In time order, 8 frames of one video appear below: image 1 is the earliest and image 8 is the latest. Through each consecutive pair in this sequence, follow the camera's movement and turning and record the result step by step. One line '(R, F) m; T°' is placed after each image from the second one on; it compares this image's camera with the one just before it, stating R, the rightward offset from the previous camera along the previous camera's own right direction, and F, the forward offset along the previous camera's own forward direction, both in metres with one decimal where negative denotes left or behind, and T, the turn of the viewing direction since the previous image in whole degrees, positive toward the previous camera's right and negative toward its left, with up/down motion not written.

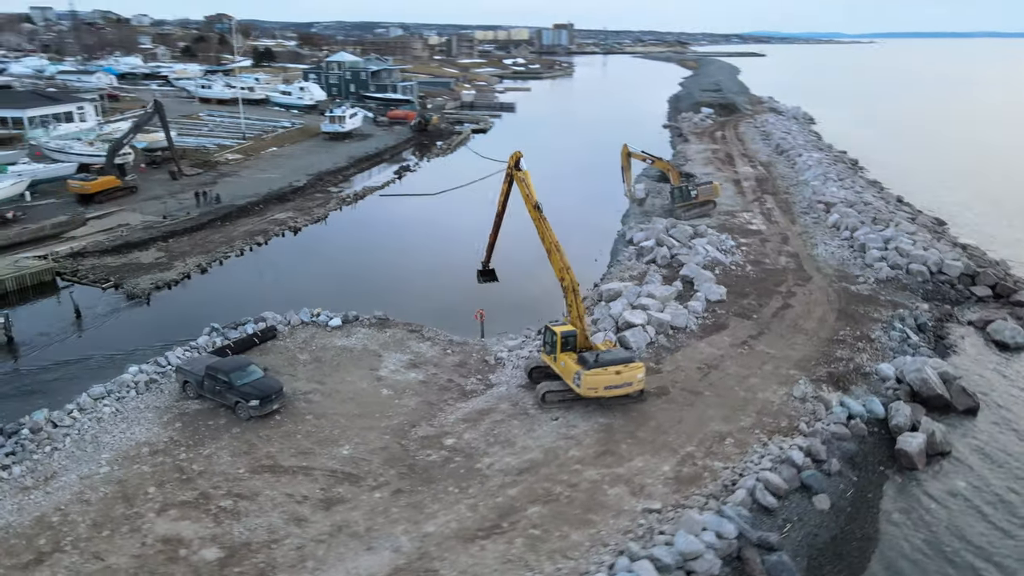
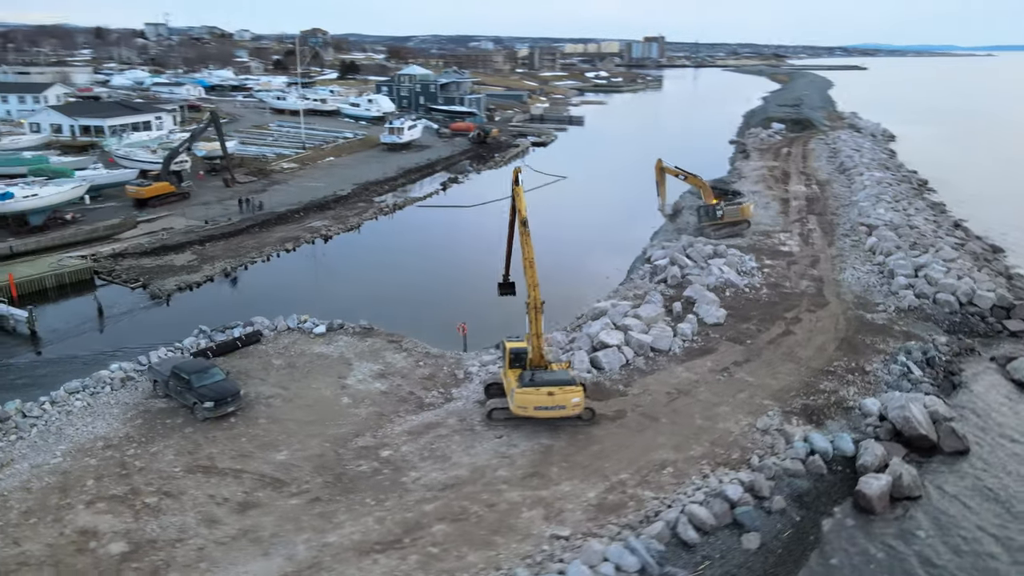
(+1.3, +0.1) m; -6°
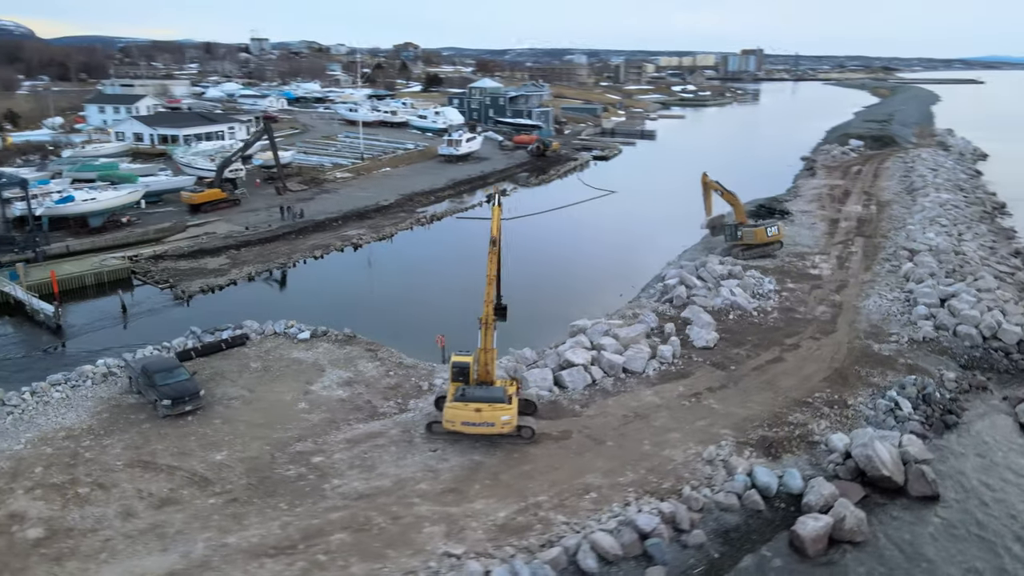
(+1.4, +0.1) m; -7°
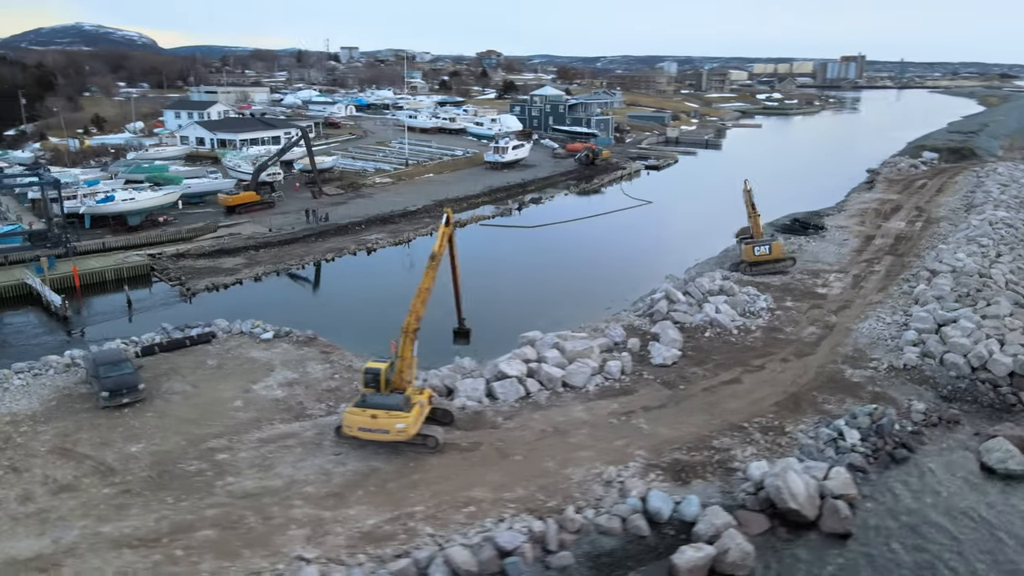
(+1.7, +0.1) m; -6°
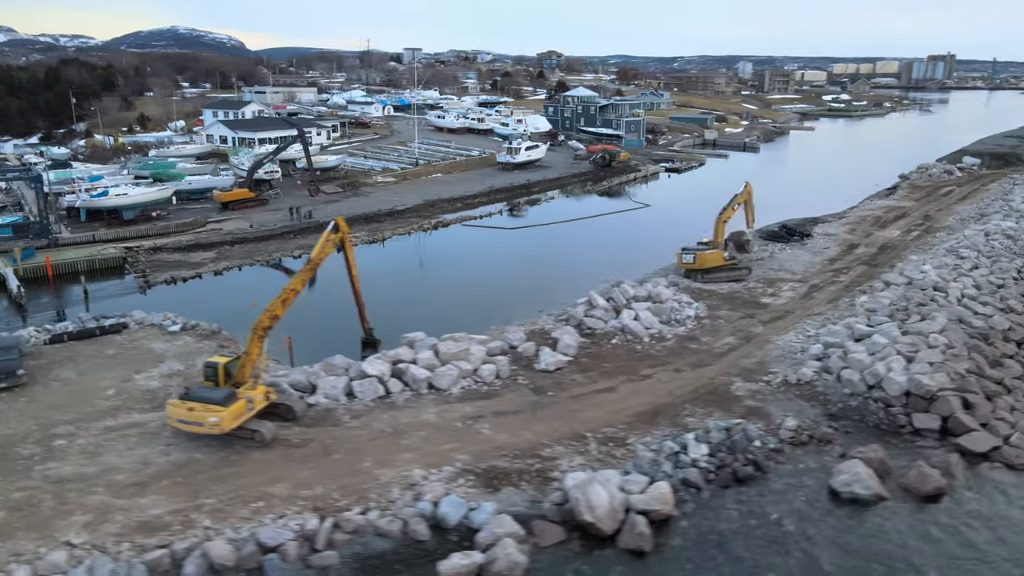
(+2.4, +0.1) m; -5°
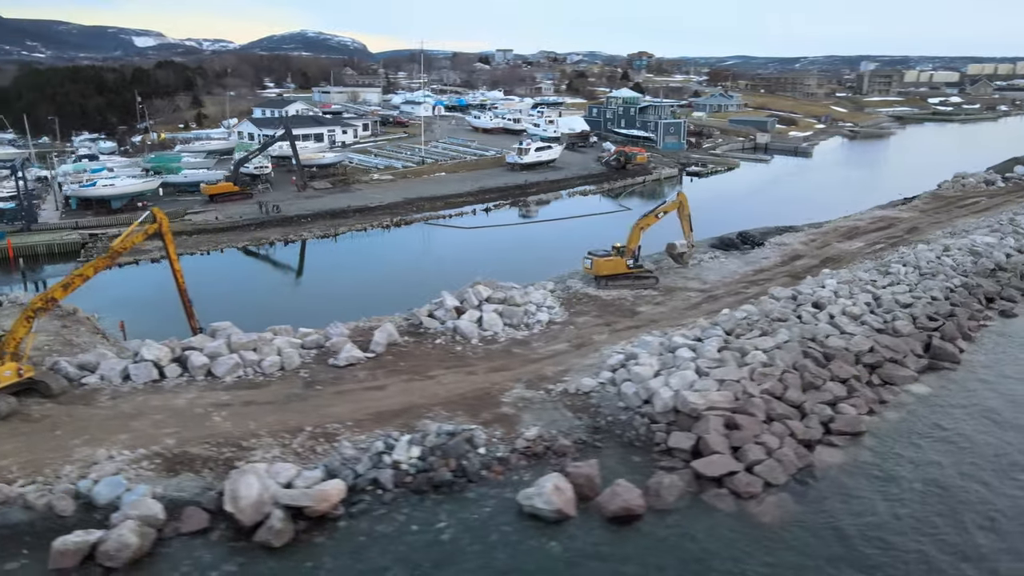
(+4.1, +0.3) m; -8°
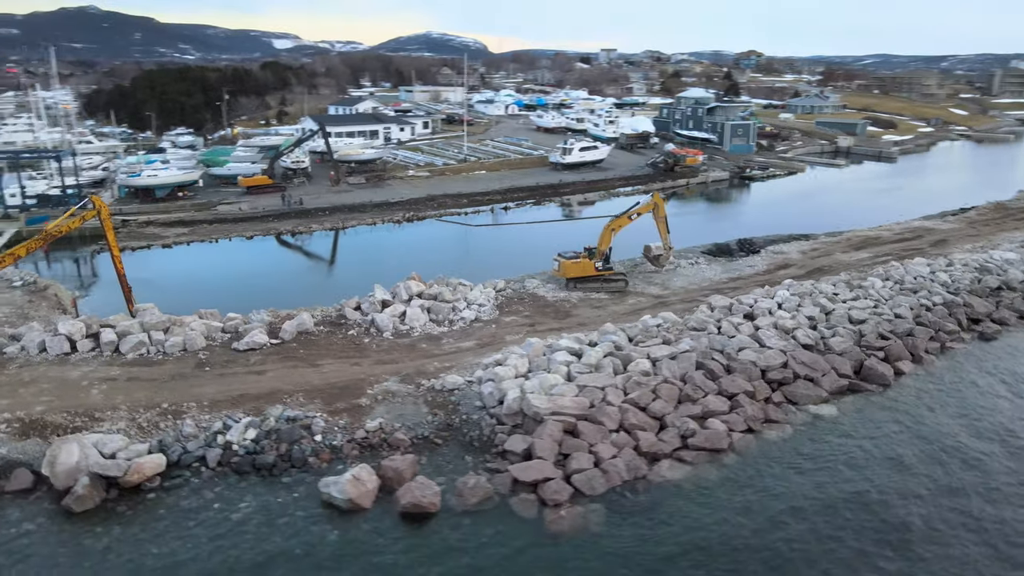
(+2.9, +0.2) m; -8°
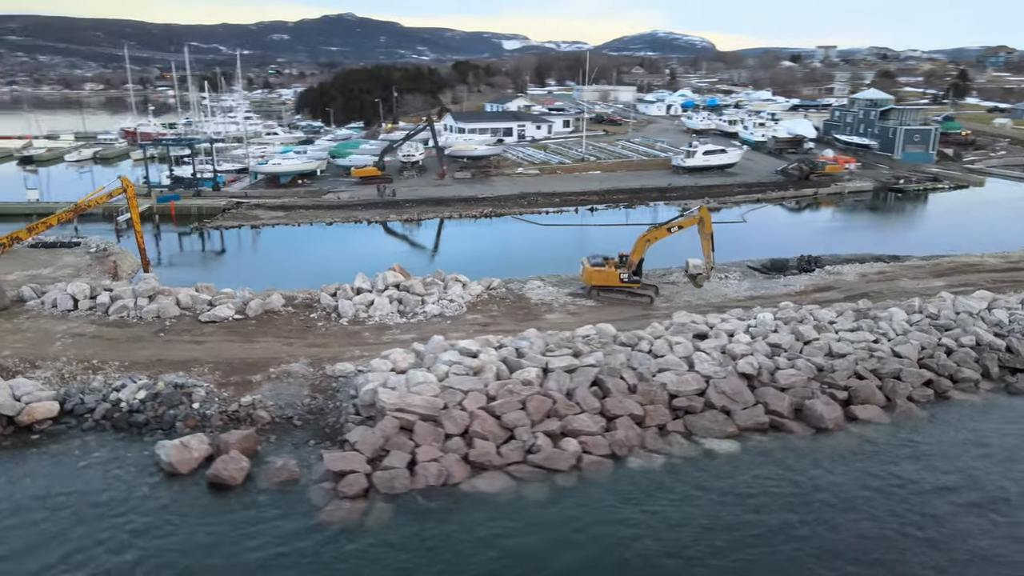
(+3.8, +0.7) m; -16°
